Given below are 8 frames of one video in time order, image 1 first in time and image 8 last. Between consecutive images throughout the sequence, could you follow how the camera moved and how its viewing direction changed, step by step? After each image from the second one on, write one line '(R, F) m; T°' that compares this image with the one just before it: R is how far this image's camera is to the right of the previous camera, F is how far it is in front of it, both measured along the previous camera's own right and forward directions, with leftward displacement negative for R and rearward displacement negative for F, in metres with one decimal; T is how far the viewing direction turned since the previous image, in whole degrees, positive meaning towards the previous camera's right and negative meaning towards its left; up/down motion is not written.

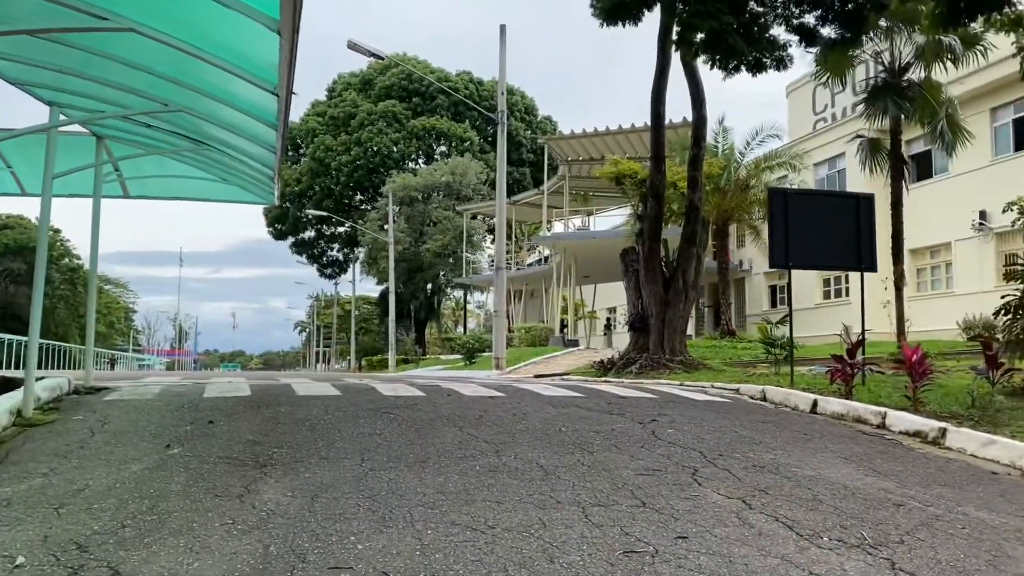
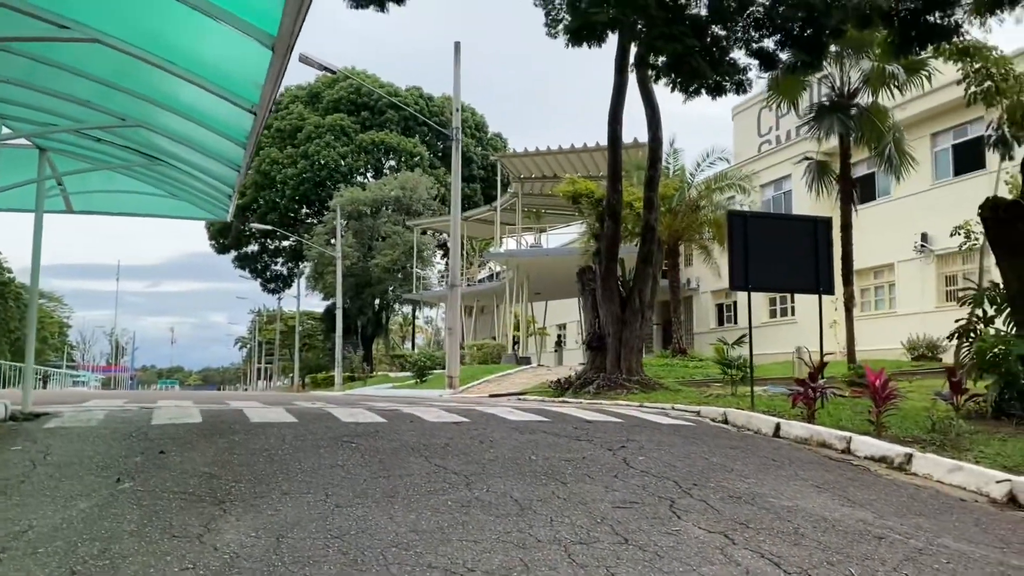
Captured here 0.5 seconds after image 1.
(-0.2, +0.2) m; +3°
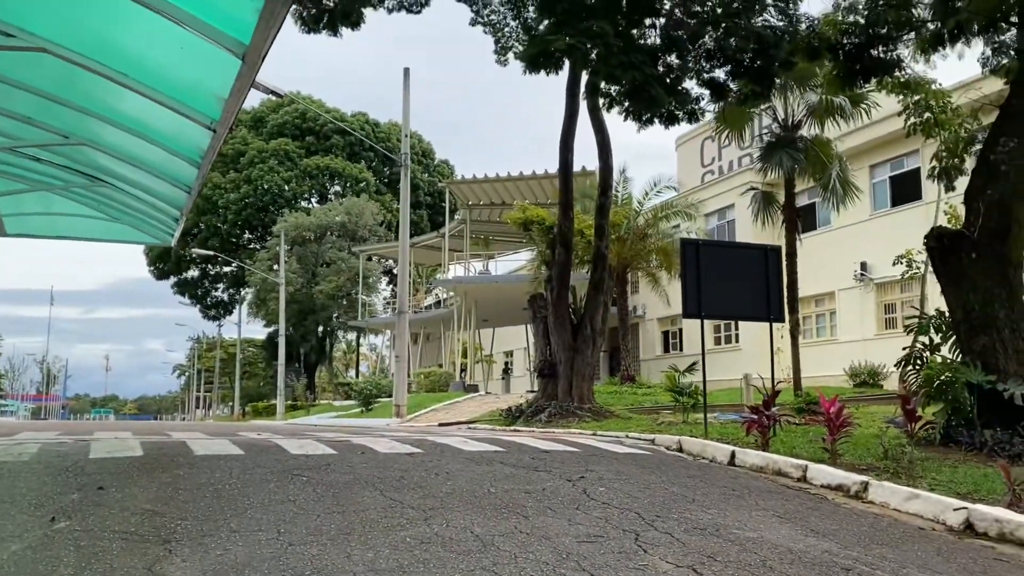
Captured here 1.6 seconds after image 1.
(-0.1, +0.2) m; +4°
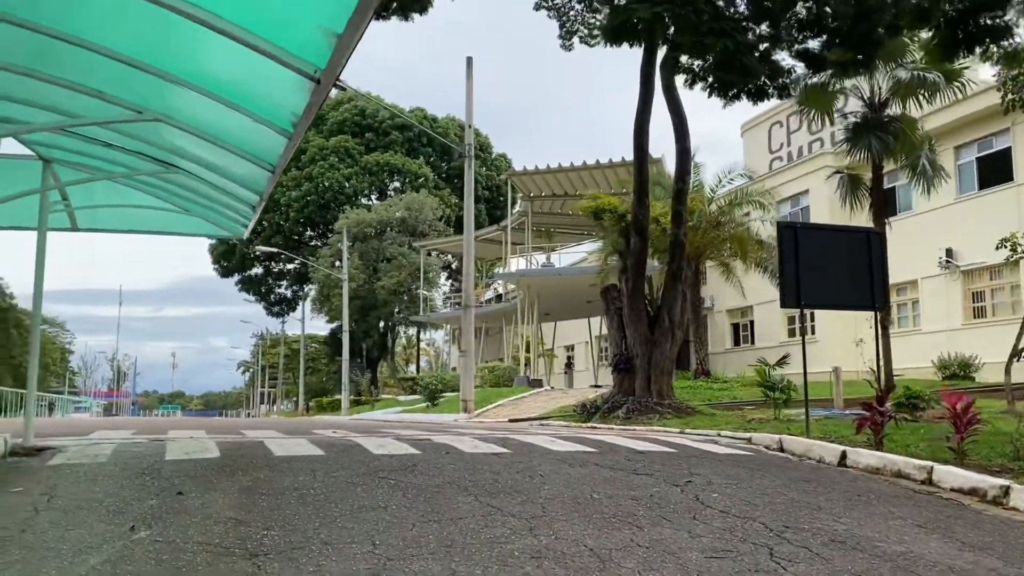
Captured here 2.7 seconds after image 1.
(-0.4, +0.6) m; -4°
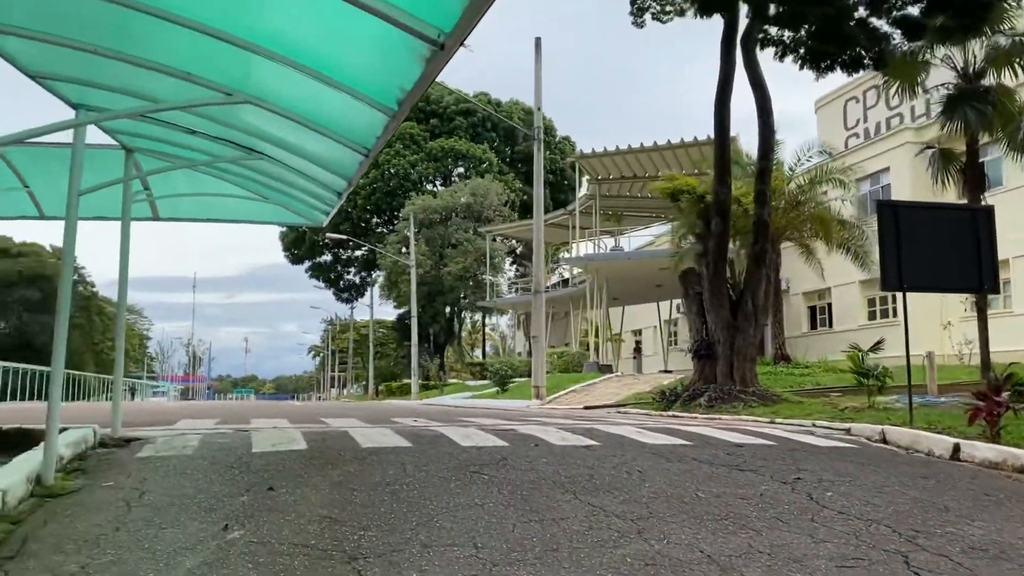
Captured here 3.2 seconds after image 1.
(-0.3, +0.3) m; -4°
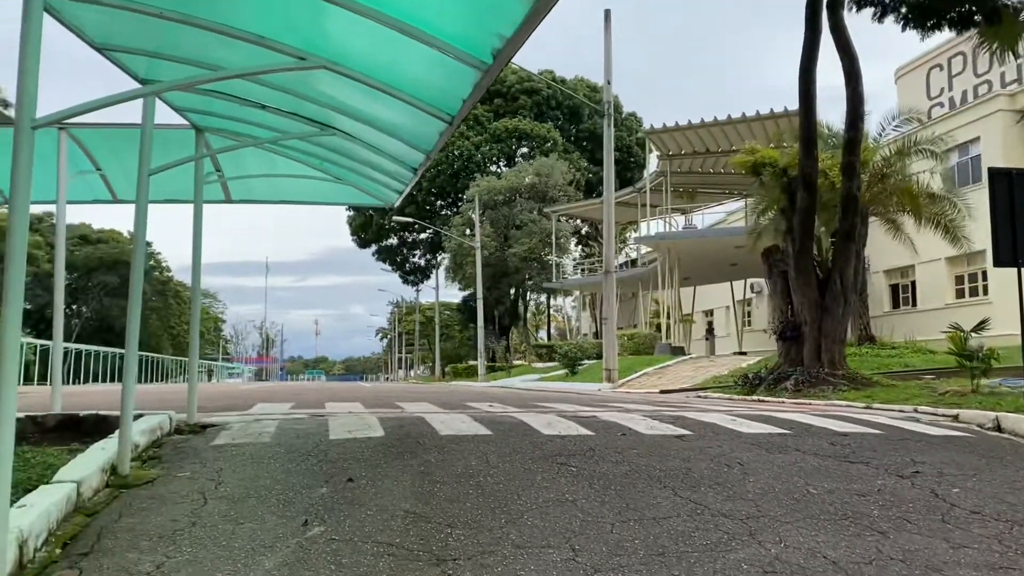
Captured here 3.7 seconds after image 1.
(-0.2, +0.4) m; -4°
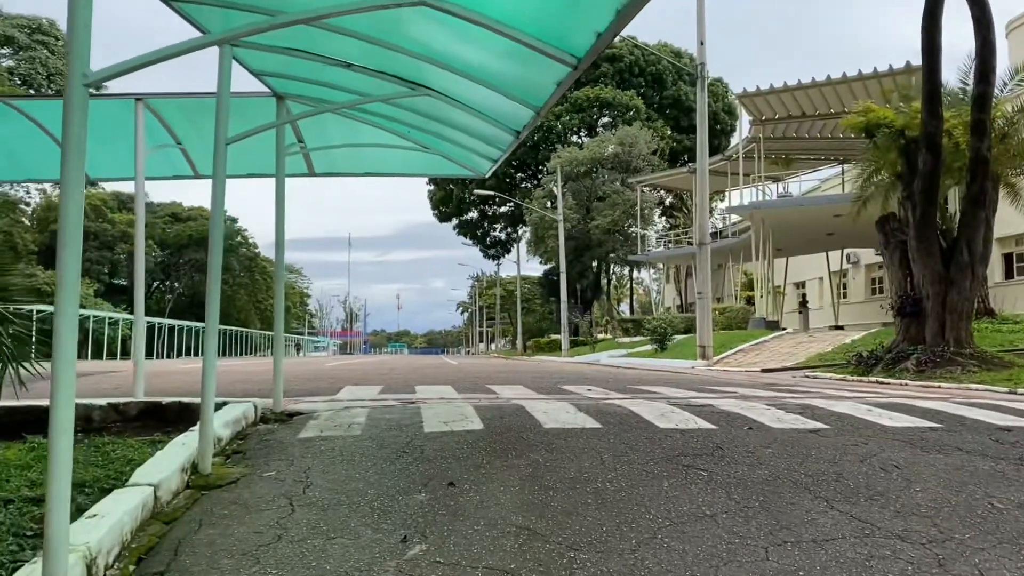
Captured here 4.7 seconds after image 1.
(-0.3, +0.8) m; -5°
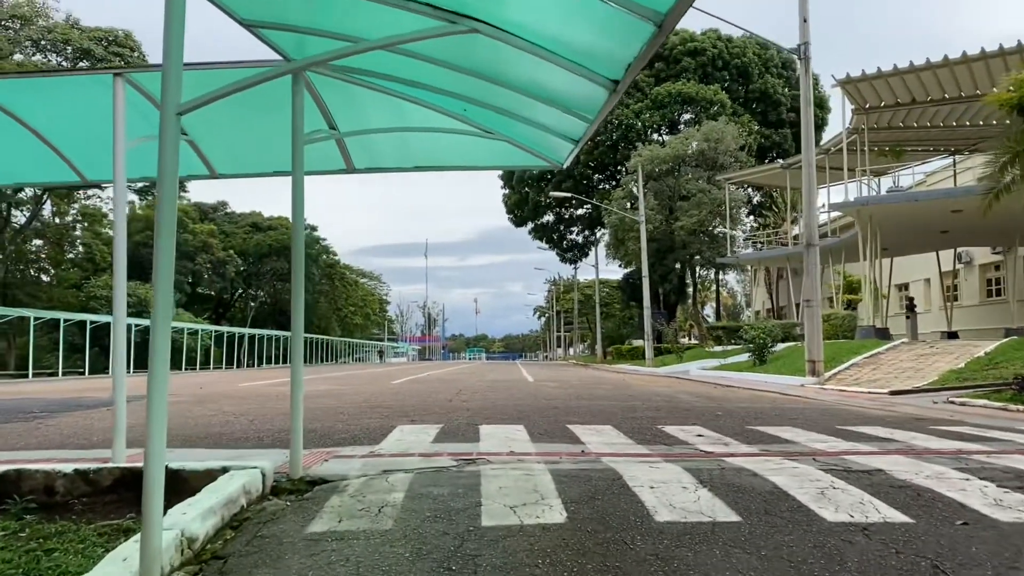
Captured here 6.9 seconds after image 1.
(-0.1, +2.1) m; -5°
